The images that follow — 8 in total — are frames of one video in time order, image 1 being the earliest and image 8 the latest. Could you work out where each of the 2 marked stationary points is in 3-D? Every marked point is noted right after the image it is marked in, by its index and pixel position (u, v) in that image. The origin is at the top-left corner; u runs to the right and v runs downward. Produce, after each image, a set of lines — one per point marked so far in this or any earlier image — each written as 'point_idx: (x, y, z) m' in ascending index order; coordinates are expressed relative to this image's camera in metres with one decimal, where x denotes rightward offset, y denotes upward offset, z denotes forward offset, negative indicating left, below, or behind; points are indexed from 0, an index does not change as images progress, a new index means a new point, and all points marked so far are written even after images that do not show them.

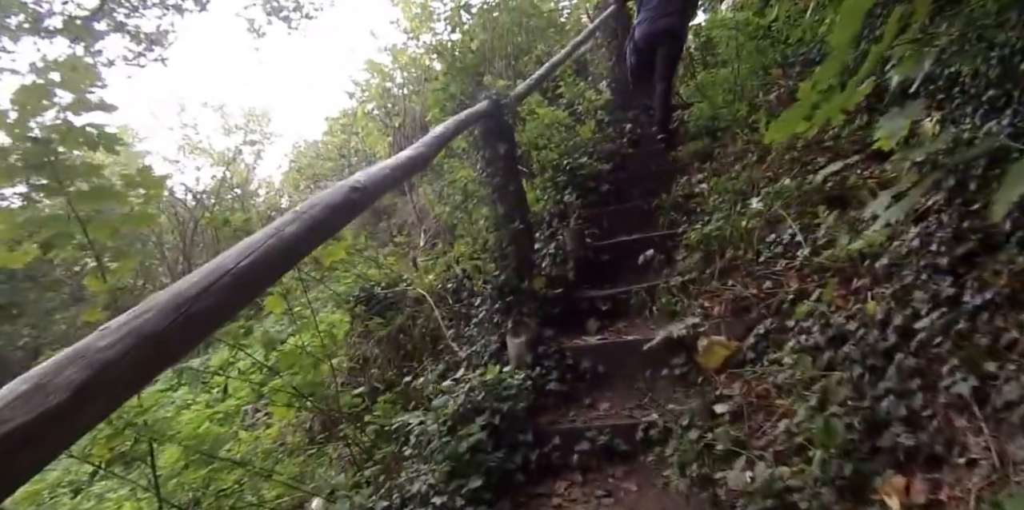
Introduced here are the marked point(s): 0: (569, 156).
0: (+0.5, +0.8, +4.9) m
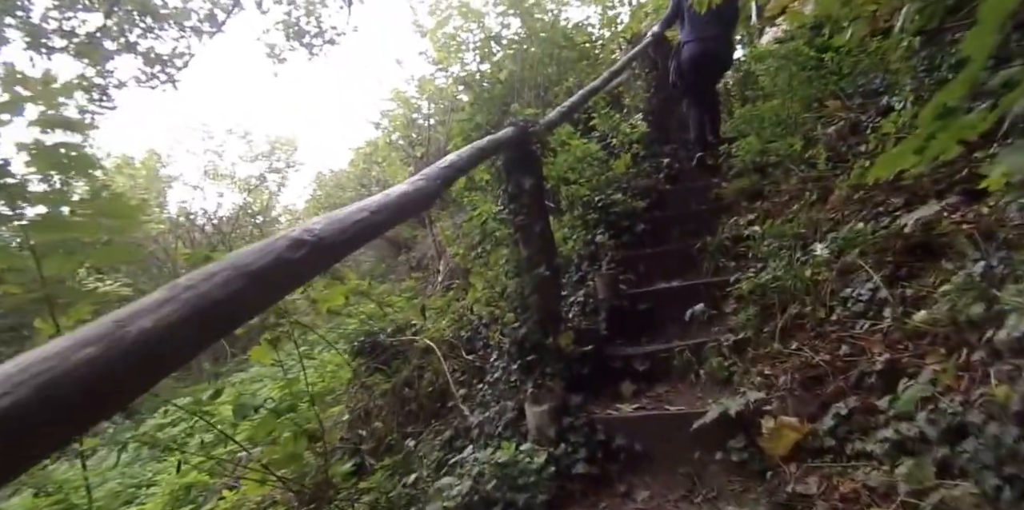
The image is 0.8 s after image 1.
0: (+0.7, +0.5, +4.5) m
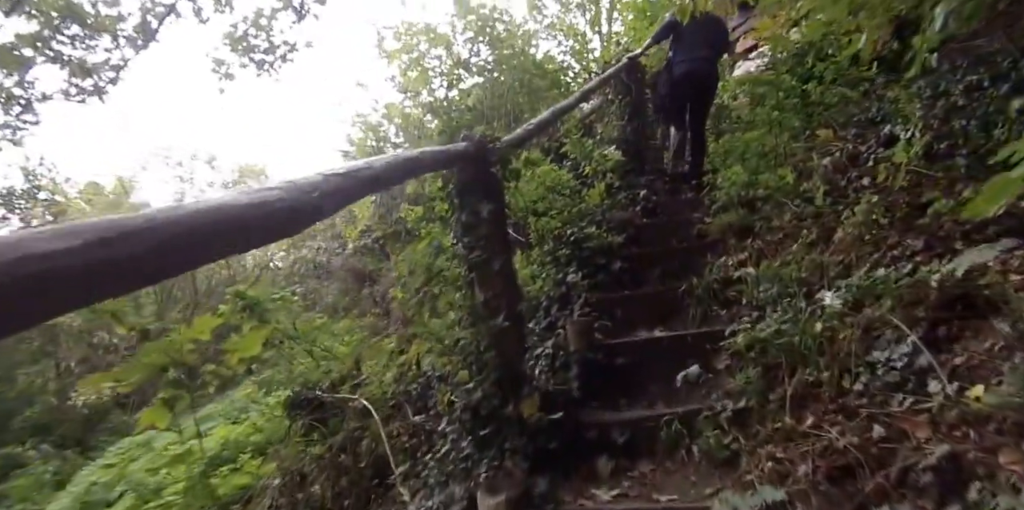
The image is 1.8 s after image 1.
0: (+0.4, +0.2, +4.0) m
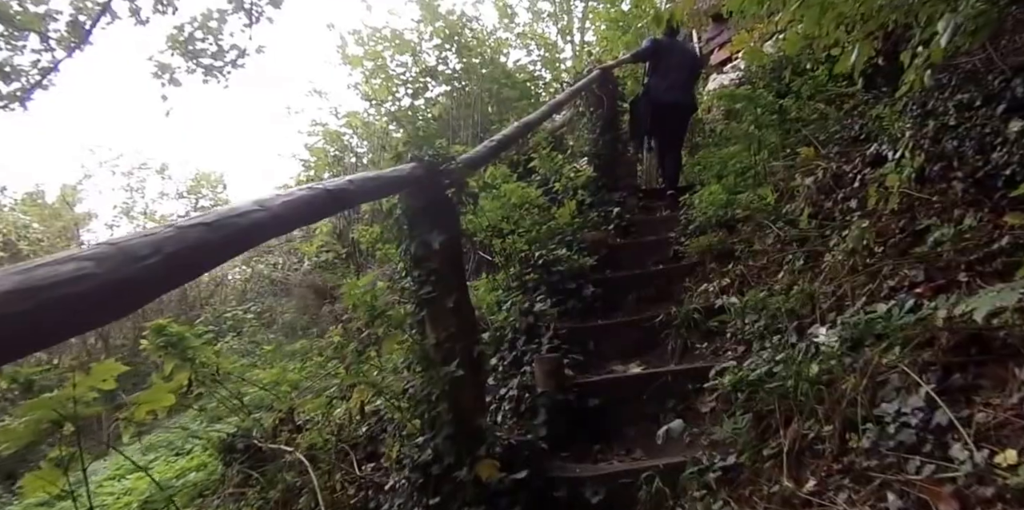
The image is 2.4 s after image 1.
0: (+0.2, 0.0, +3.7) m
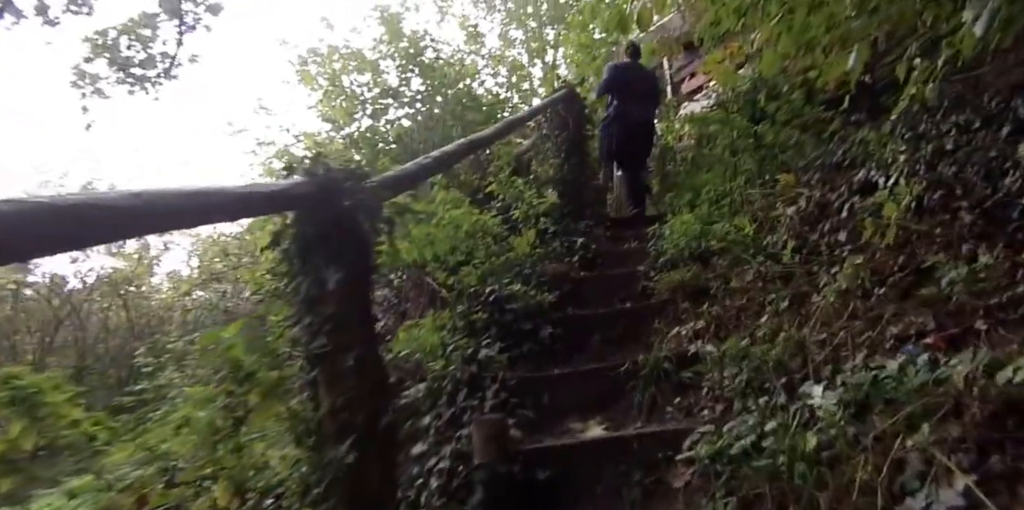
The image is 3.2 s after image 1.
0: (-0.1, -0.2, +3.3) m
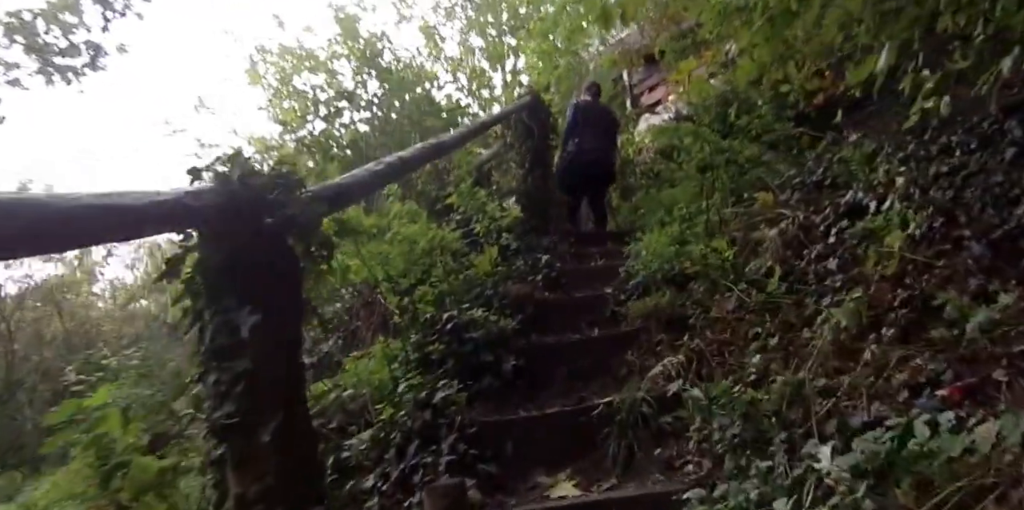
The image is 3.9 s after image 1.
0: (-0.3, -0.3, +3.0) m
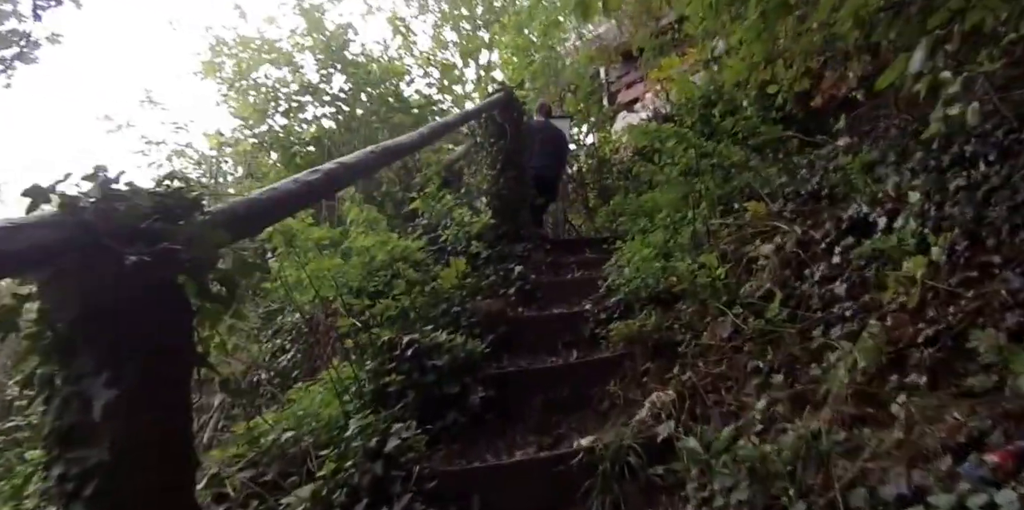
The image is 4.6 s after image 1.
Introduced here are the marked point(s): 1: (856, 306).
0: (-0.4, -0.4, +2.6) m
1: (+1.2, -0.2, +2.0) m
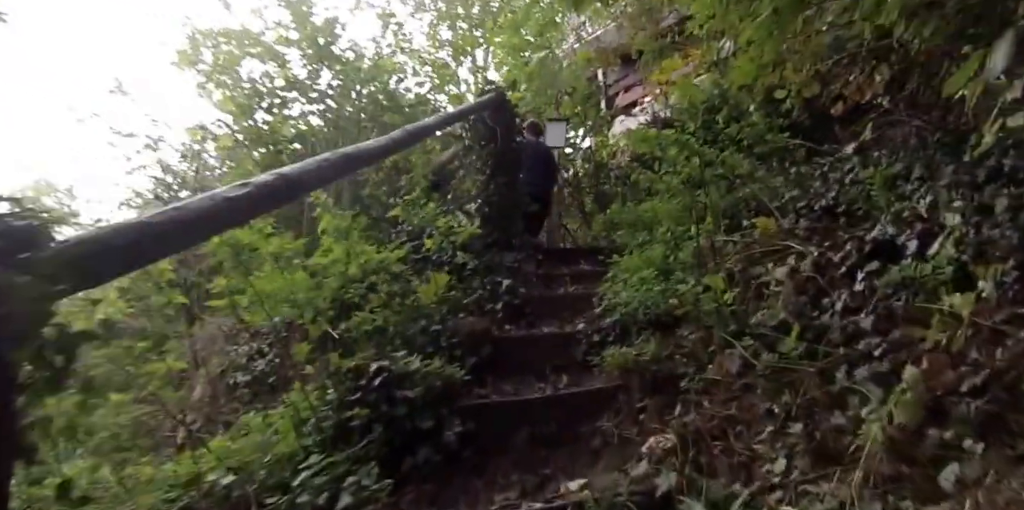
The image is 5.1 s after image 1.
0: (-0.5, -0.4, +2.3) m
1: (+1.2, -0.3, +1.8) m
